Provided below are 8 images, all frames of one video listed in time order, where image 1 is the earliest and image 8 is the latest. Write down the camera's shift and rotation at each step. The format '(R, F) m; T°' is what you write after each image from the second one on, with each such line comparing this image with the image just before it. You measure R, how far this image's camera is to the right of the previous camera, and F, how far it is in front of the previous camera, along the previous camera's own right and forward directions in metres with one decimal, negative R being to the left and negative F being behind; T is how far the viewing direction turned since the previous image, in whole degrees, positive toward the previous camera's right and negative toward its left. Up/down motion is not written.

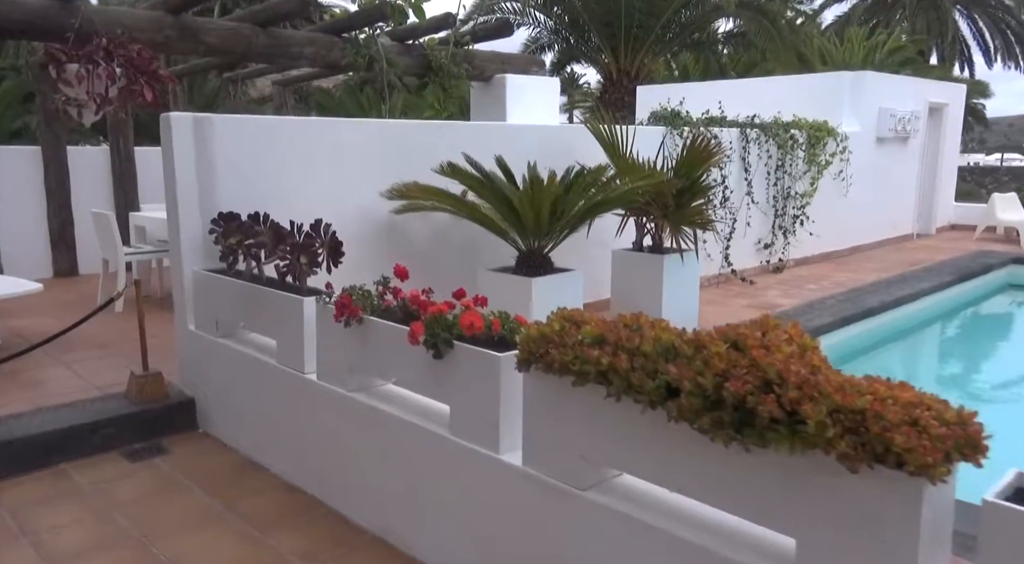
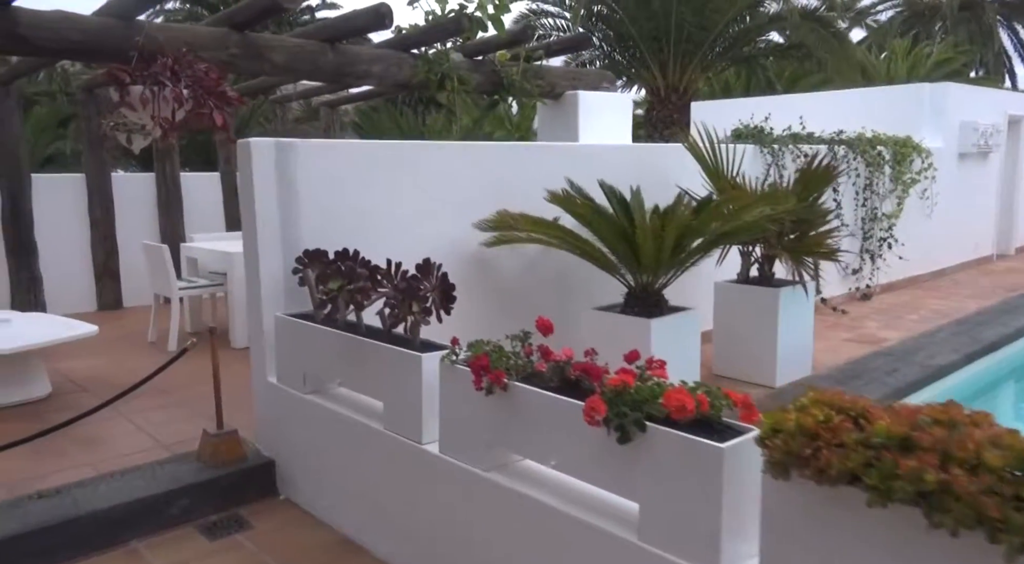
(-0.4, +0.4) m; -2°
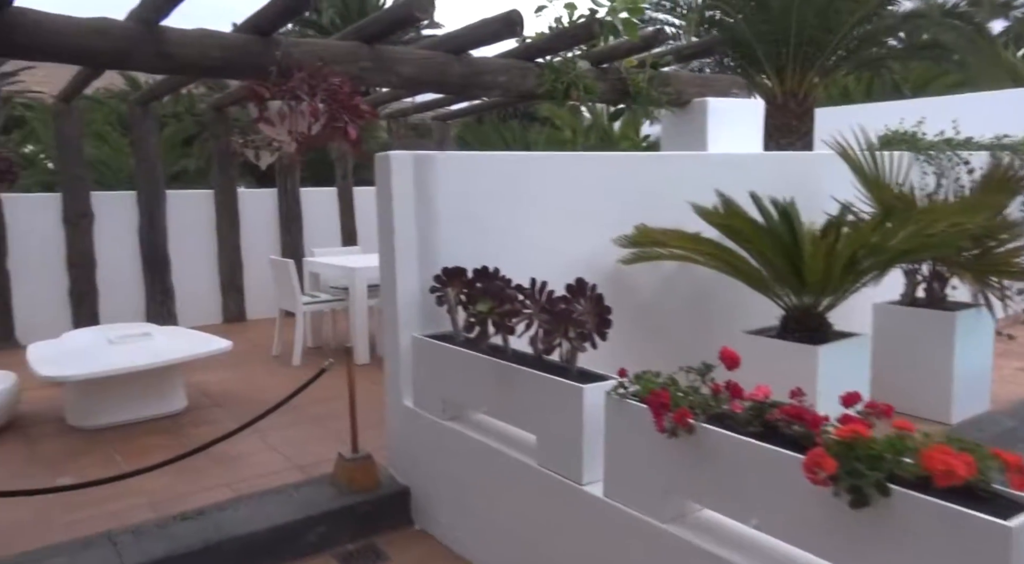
(-0.2, +0.2) m; -7°
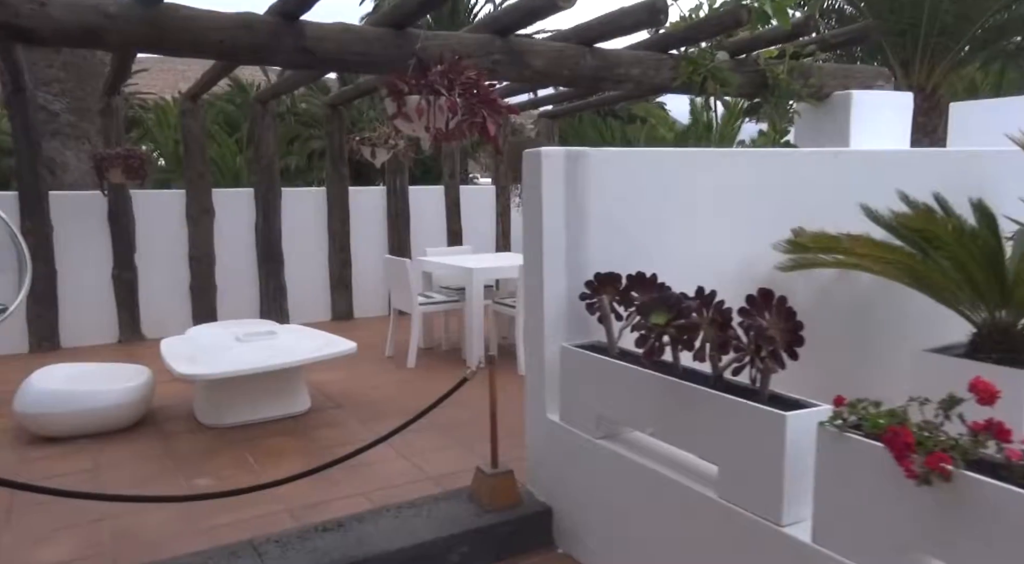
(-0.3, +0.2) m; -6°
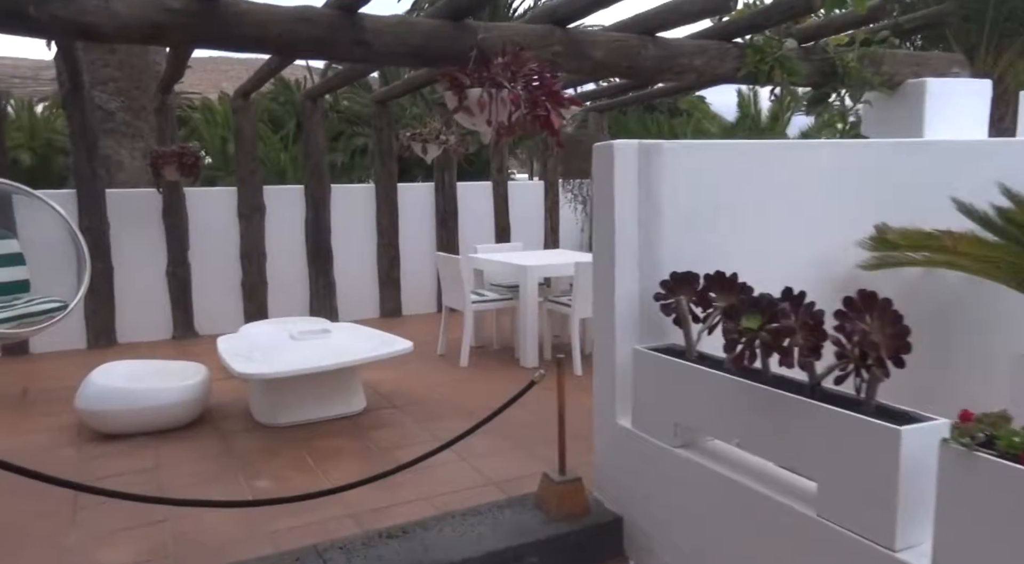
(-0.1, +0.1) m; -3°
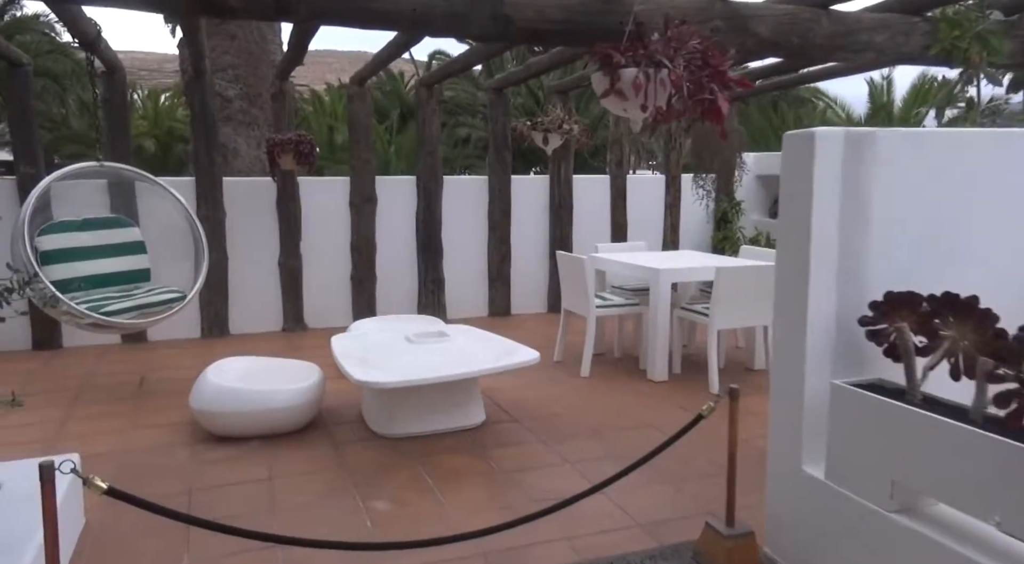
(-0.2, +0.4) m; -7°
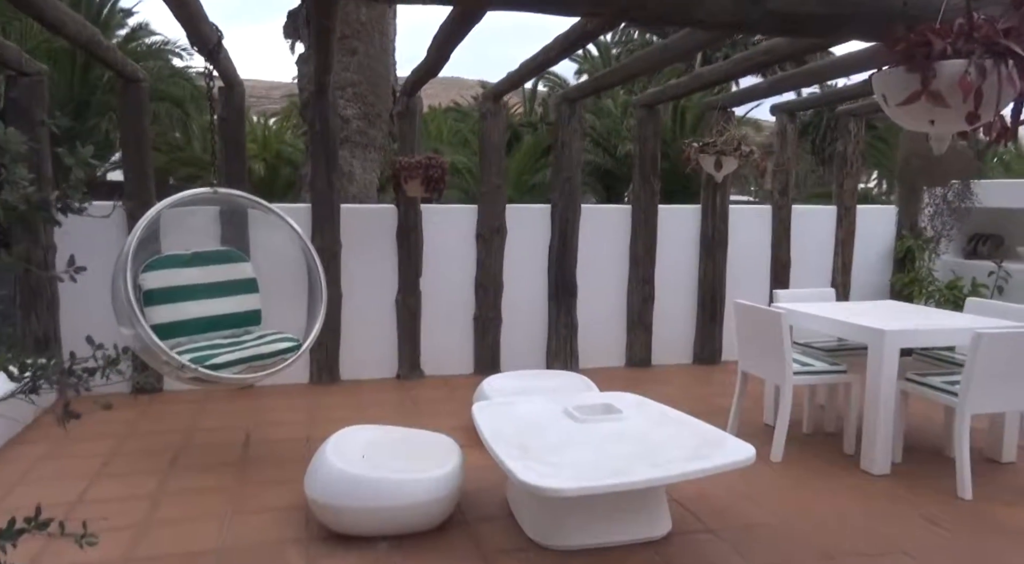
(-0.4, +0.8) m; -6°
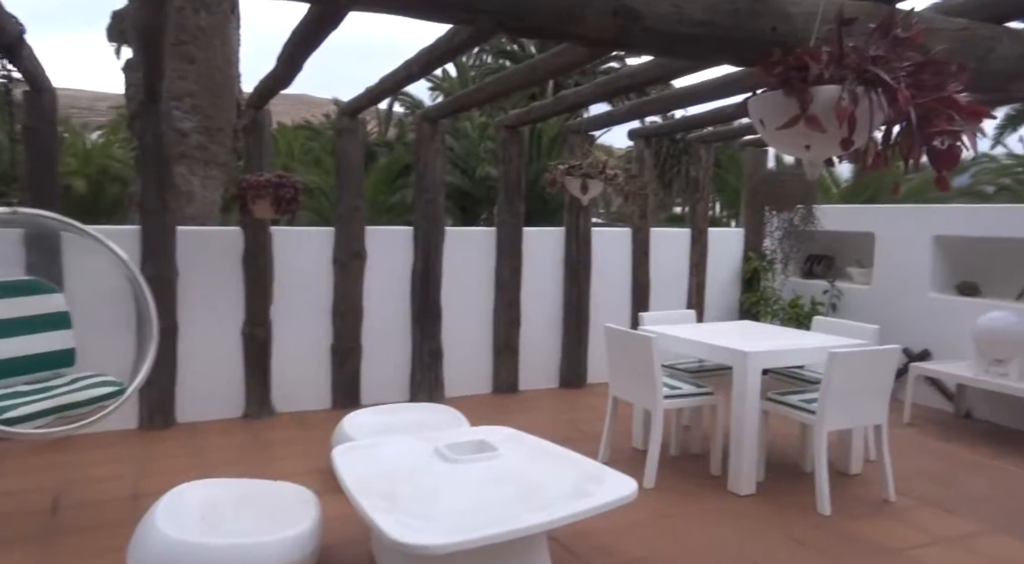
(0.0, +0.2) m; +10°
